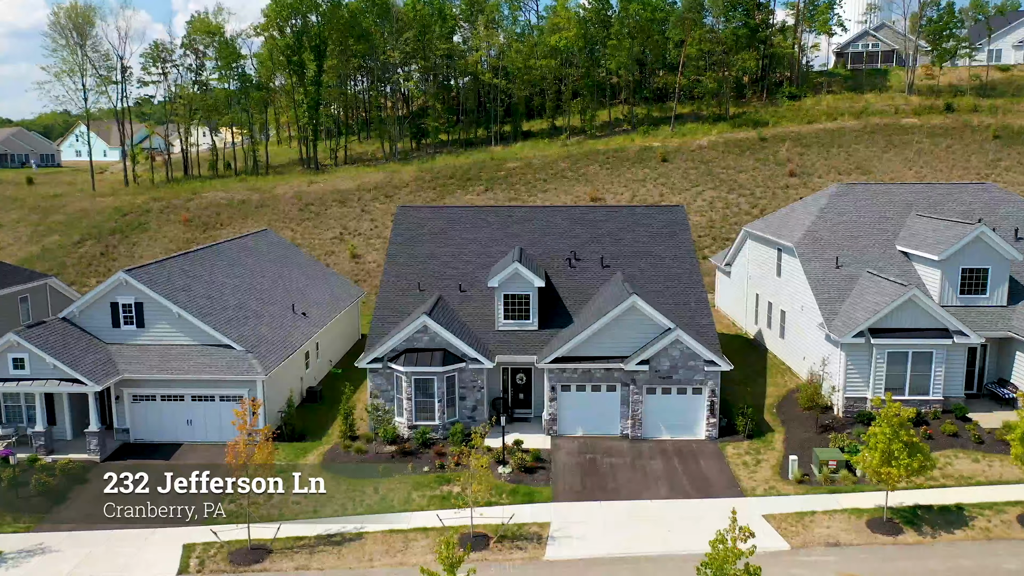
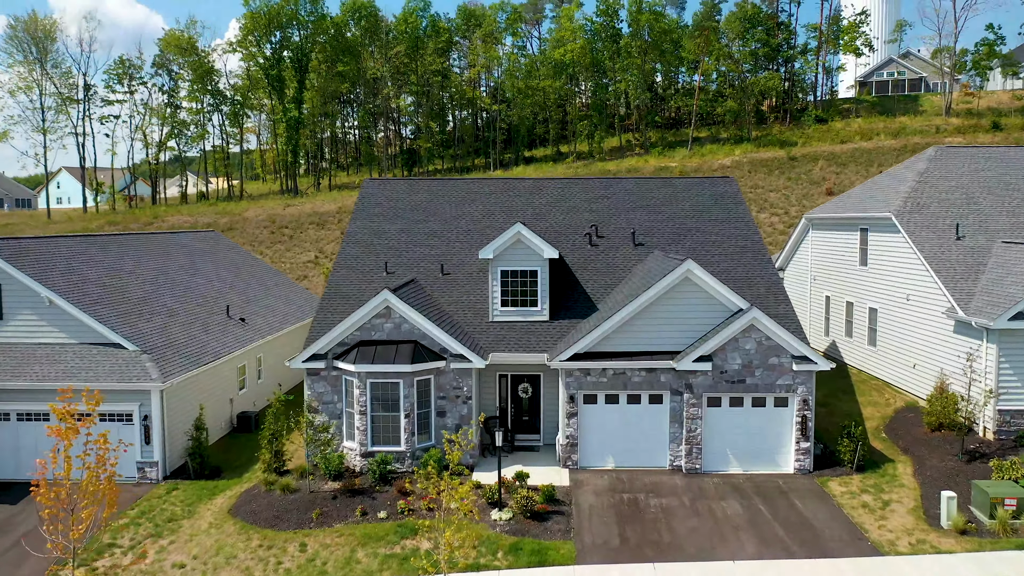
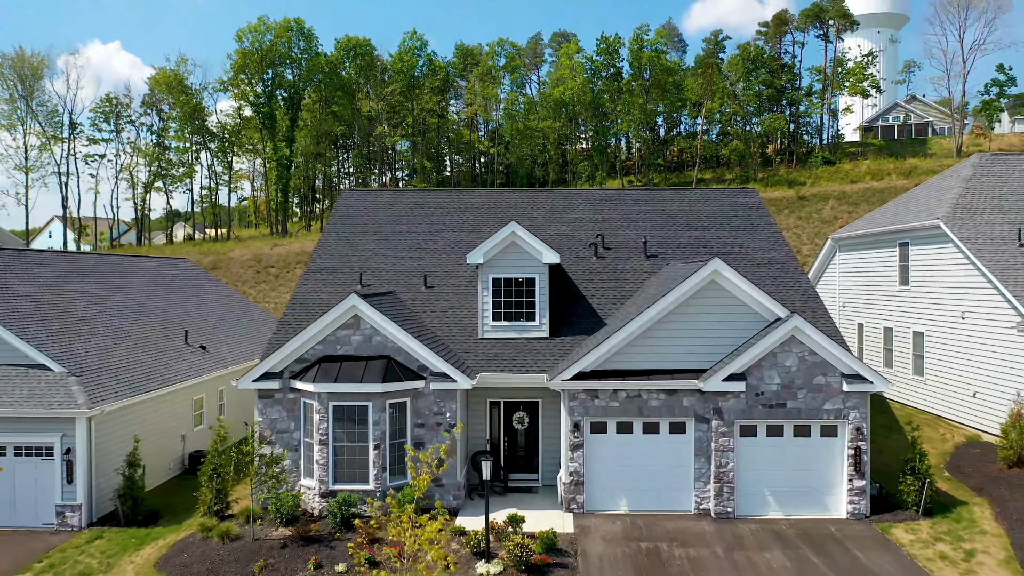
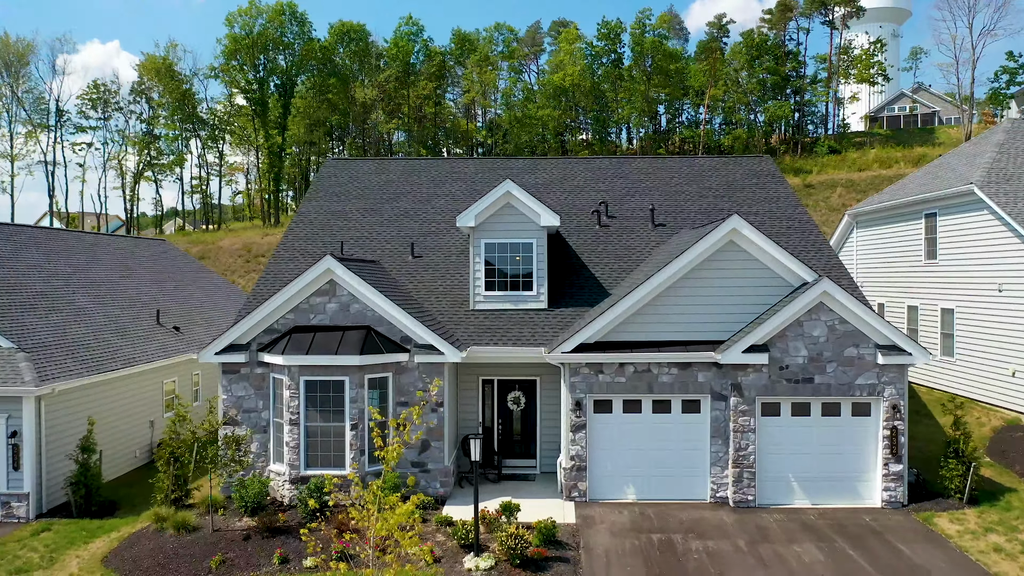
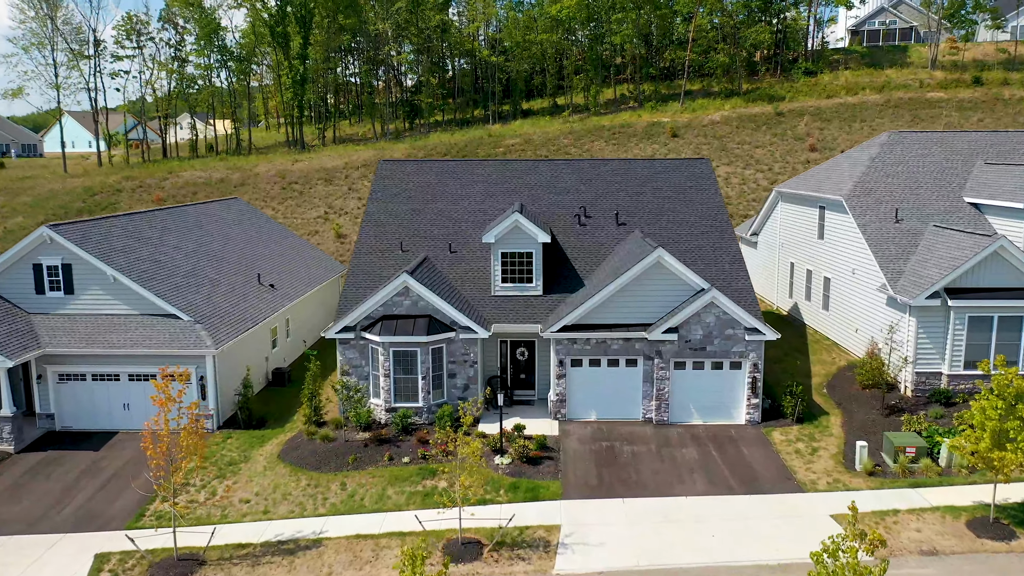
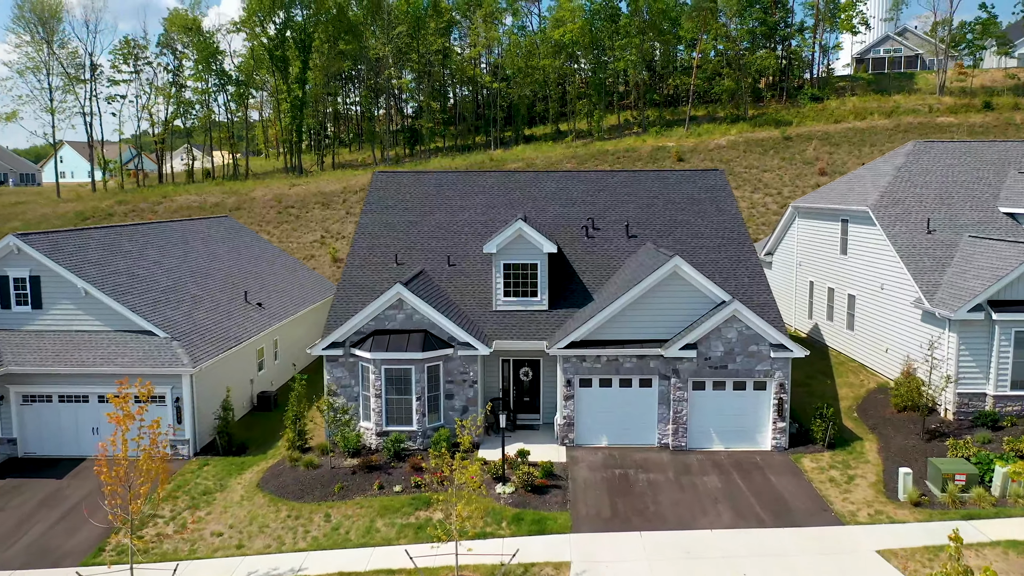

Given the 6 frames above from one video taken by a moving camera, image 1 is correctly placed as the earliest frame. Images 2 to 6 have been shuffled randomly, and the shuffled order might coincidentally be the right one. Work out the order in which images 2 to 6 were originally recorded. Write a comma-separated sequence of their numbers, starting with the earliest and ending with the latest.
5, 6, 2, 3, 4
